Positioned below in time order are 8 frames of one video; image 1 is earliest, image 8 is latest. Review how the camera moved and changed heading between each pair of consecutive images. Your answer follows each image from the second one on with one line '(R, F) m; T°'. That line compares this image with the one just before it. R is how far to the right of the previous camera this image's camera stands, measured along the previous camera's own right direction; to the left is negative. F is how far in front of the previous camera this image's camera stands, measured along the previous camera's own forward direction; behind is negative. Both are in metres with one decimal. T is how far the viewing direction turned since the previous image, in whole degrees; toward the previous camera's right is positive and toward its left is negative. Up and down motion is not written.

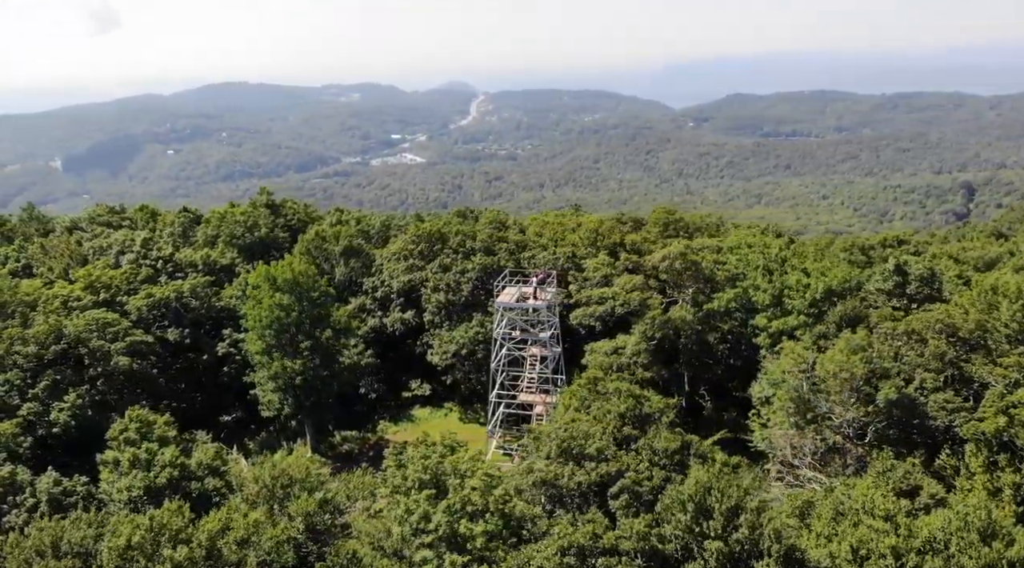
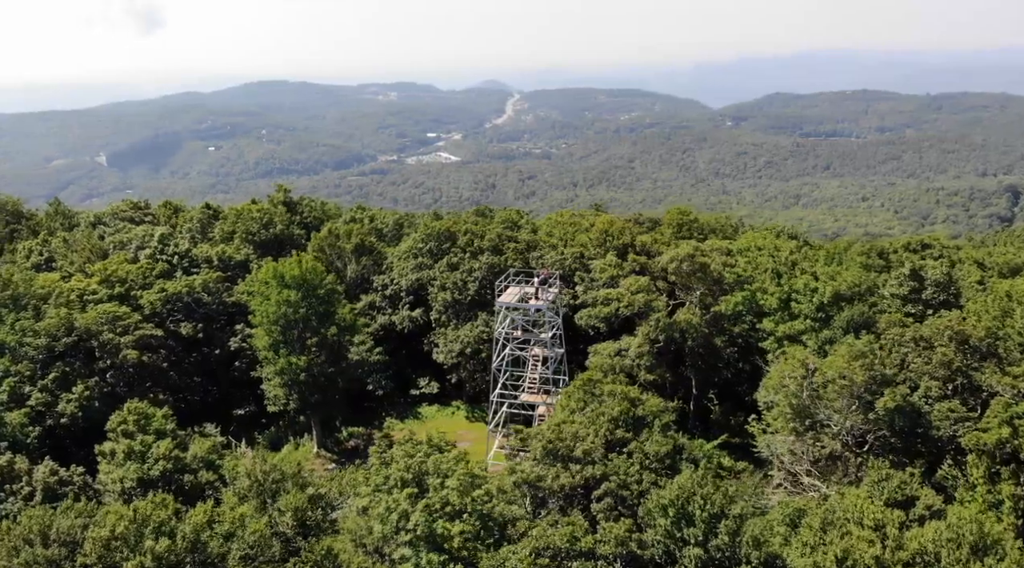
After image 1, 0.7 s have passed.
(+1.4, 0.0) m; -3°
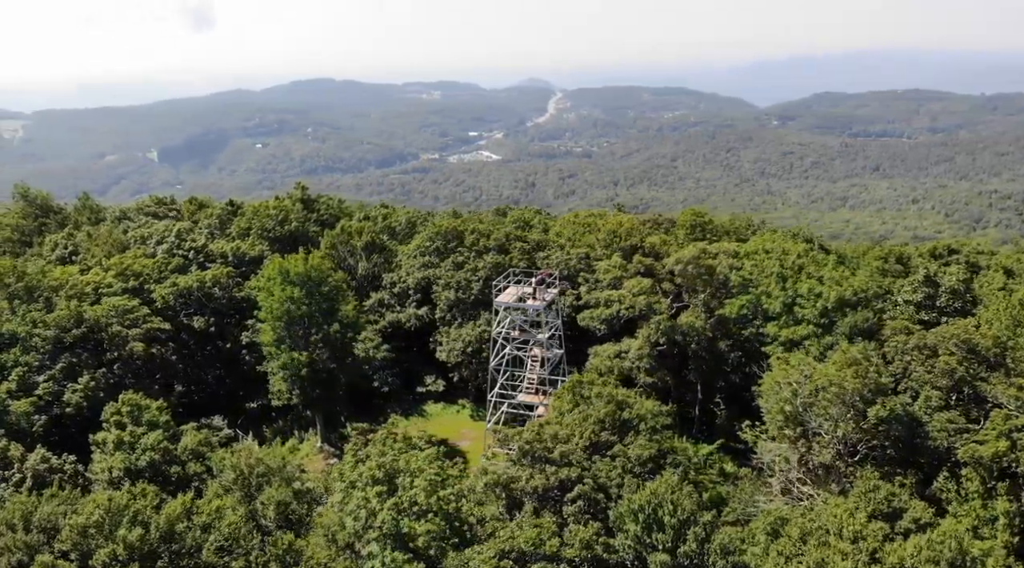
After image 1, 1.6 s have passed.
(+1.9, 0.0) m; -3°
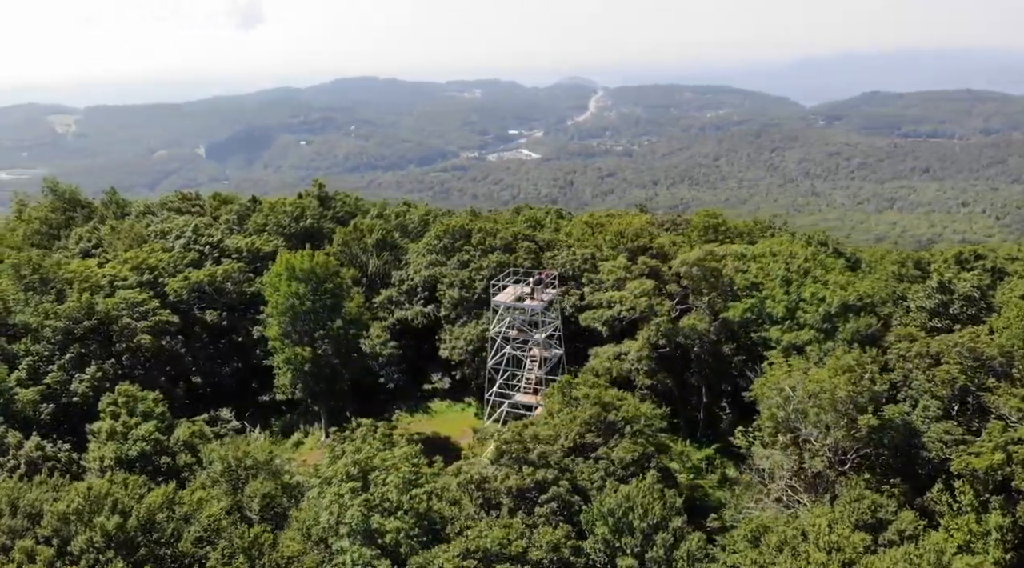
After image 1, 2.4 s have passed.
(+1.8, 0.0) m; -3°
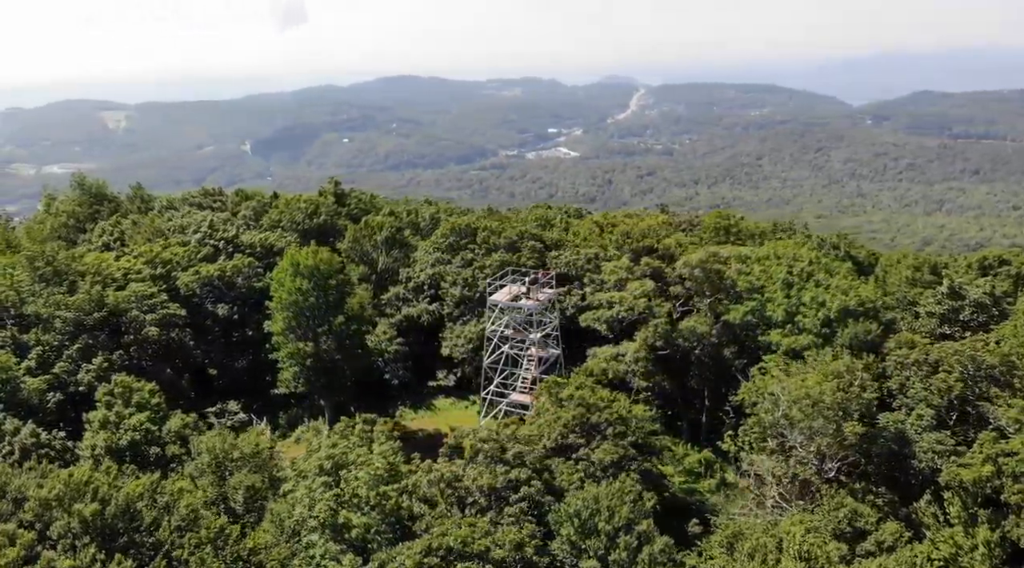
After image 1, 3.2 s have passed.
(+1.9, 0.0) m; -3°
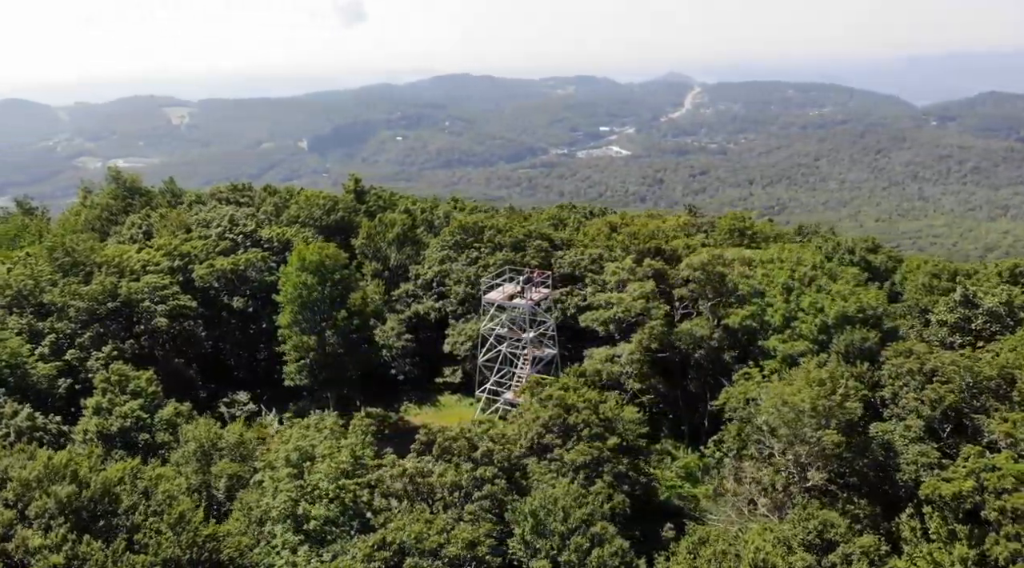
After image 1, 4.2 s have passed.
(+2.5, 0.0) m; -4°
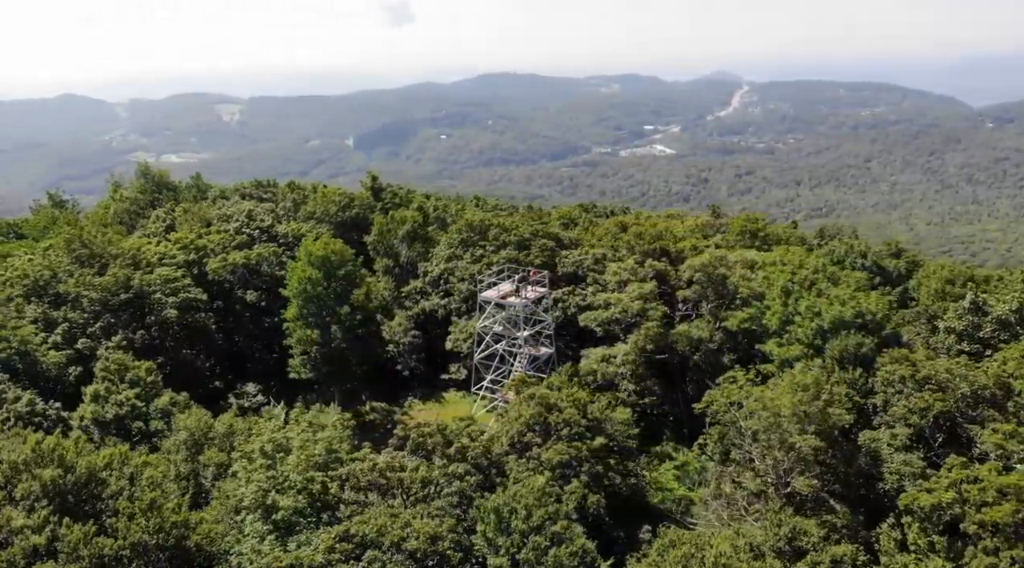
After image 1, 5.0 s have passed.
(+2.1, 0.0) m; -4°
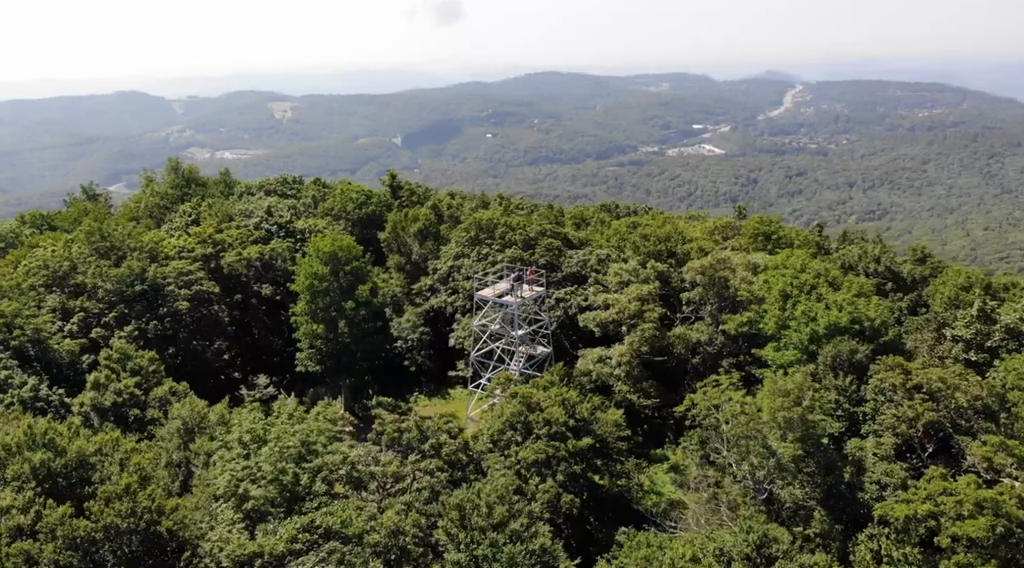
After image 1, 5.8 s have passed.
(+2.2, 0.0) m; -4°
